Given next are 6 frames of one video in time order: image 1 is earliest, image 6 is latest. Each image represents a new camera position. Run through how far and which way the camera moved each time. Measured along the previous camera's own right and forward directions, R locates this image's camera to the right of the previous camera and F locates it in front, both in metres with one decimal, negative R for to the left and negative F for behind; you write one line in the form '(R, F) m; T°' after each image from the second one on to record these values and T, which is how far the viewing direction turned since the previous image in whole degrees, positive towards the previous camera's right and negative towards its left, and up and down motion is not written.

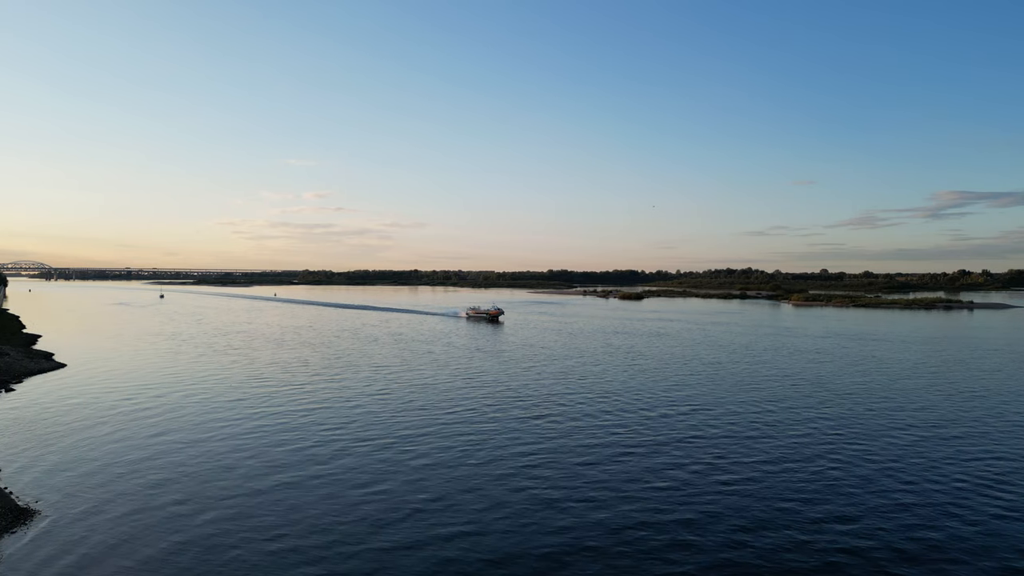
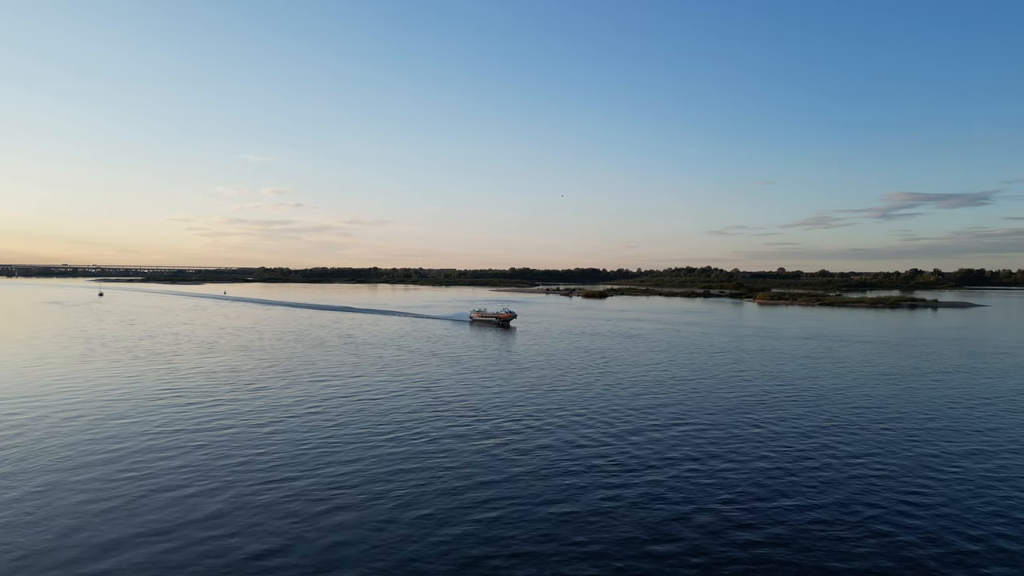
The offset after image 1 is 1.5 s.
(+0.6, +3.4) m; +3°
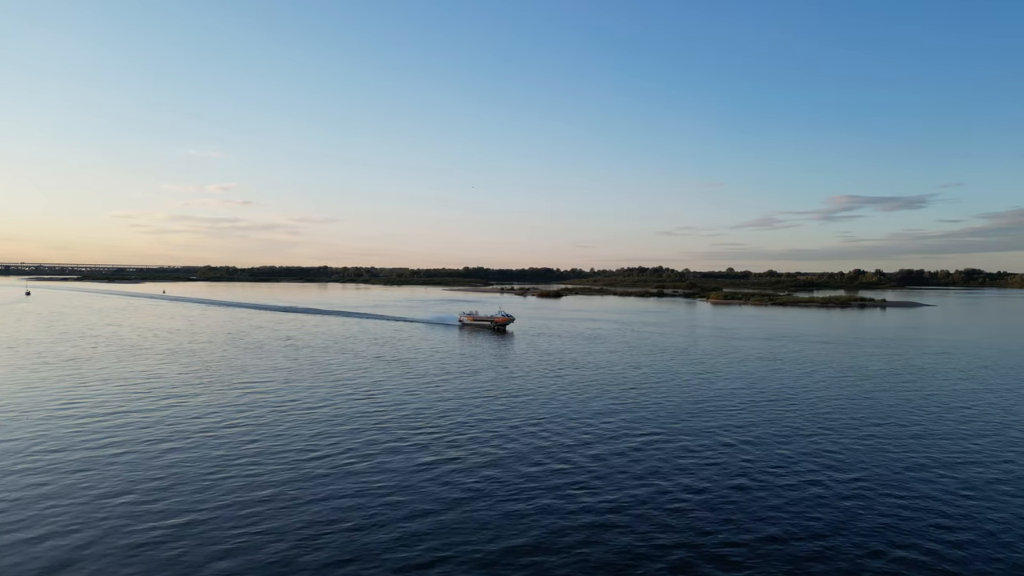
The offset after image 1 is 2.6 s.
(+0.1, +2.6) m; +4°
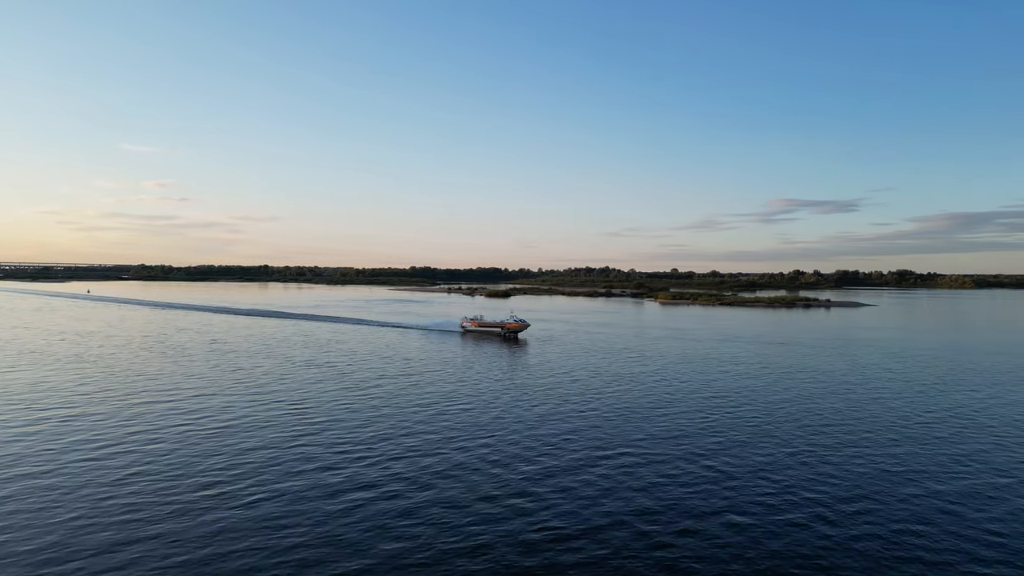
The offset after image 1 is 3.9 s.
(0.0, +2.8) m; +4°
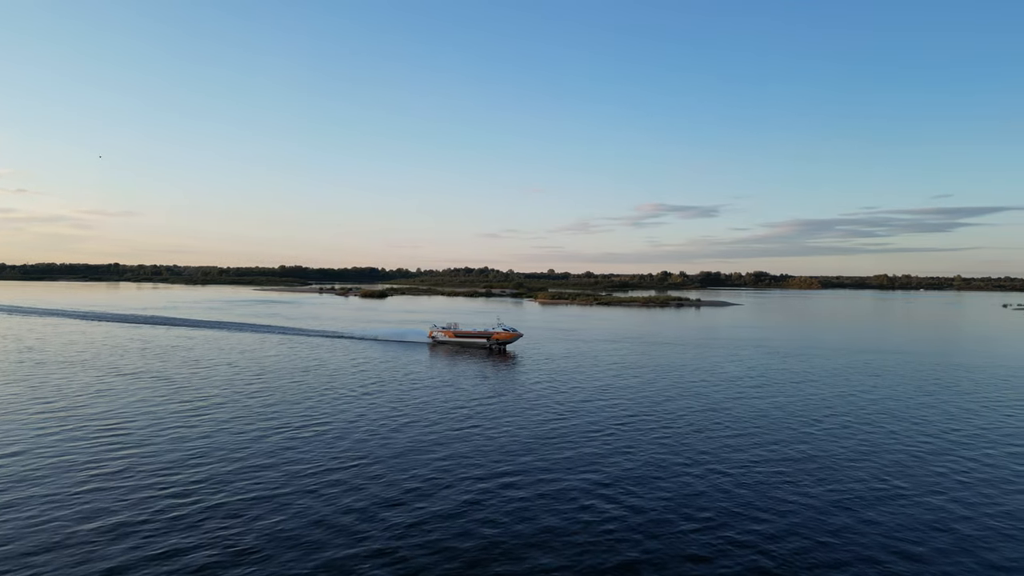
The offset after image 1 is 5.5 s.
(+0.1, +3.2) m; +10°
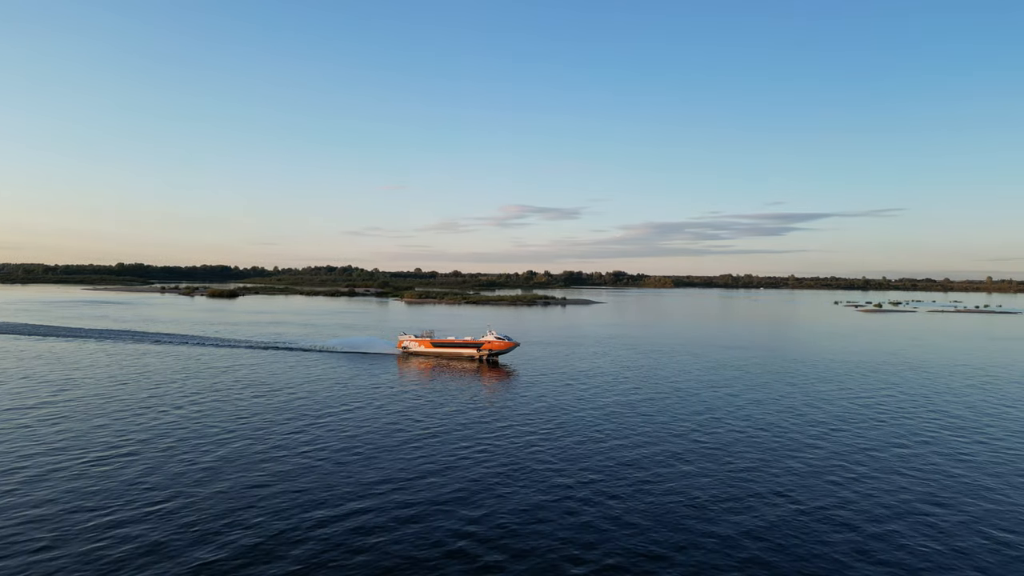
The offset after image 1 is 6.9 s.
(+0.1, +2.1) m; +11°
